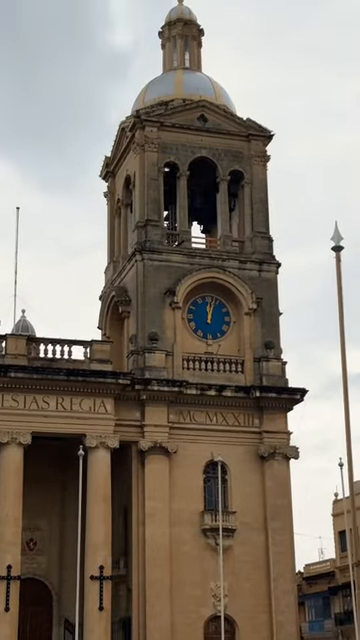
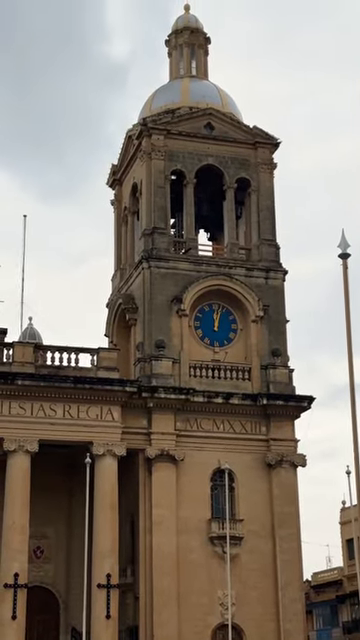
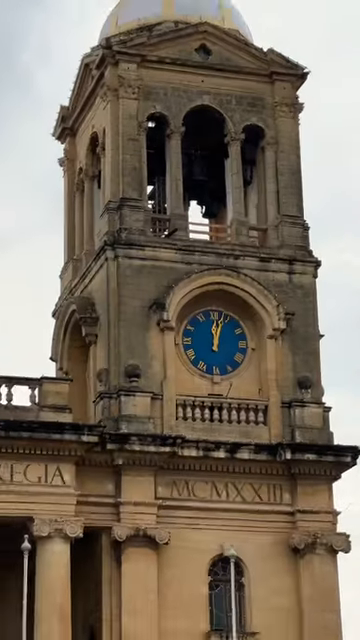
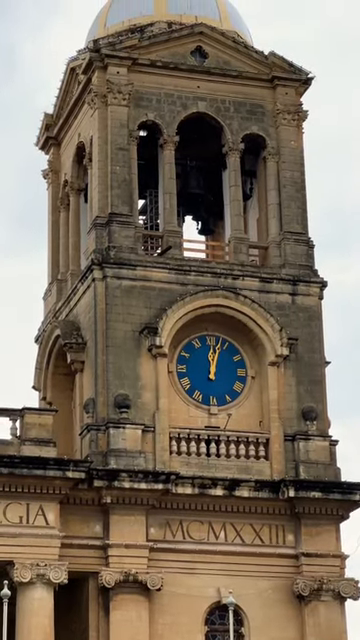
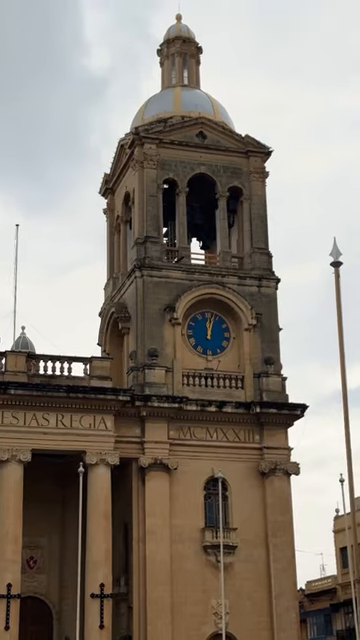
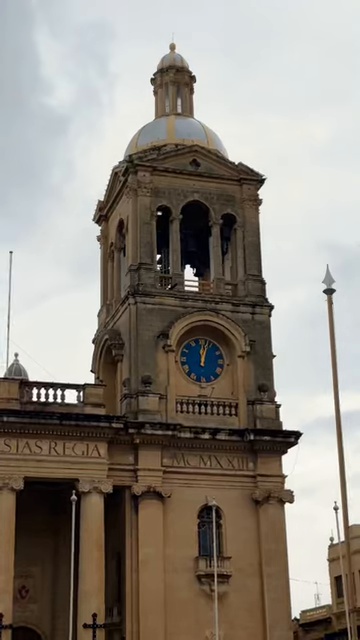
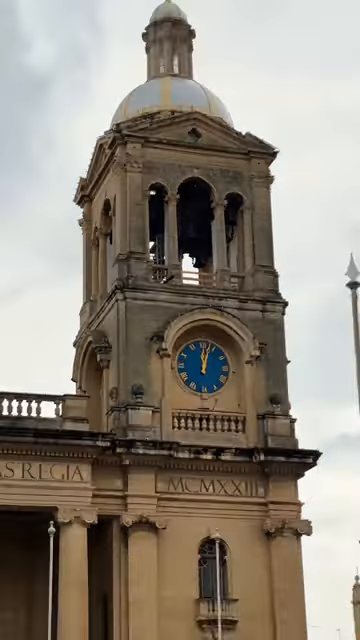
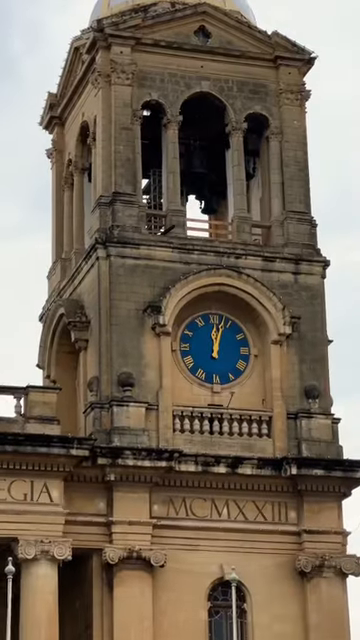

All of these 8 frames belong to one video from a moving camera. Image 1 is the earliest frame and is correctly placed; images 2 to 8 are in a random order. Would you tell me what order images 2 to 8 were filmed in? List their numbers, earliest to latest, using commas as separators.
2, 5, 3, 8, 4, 7, 6
